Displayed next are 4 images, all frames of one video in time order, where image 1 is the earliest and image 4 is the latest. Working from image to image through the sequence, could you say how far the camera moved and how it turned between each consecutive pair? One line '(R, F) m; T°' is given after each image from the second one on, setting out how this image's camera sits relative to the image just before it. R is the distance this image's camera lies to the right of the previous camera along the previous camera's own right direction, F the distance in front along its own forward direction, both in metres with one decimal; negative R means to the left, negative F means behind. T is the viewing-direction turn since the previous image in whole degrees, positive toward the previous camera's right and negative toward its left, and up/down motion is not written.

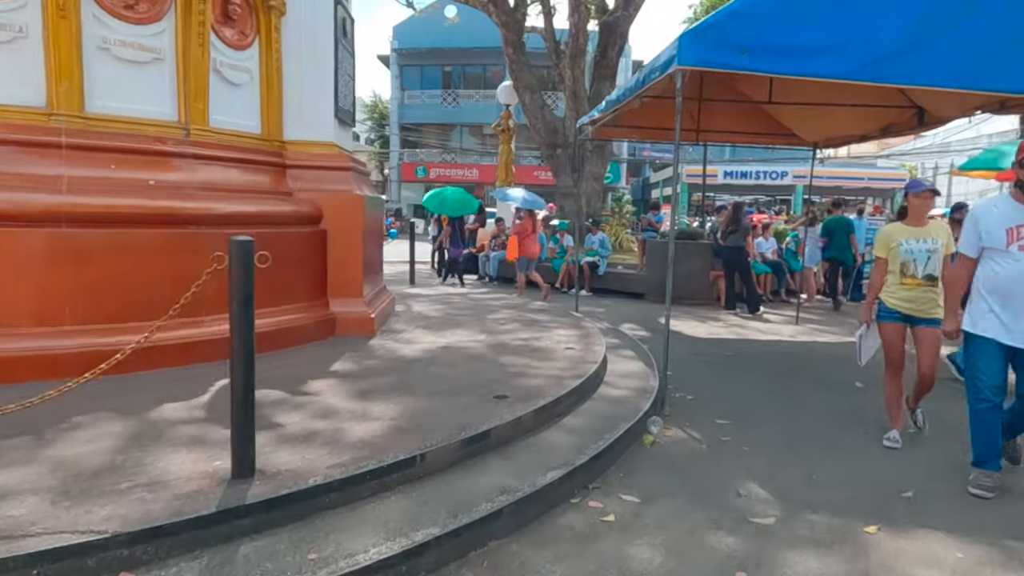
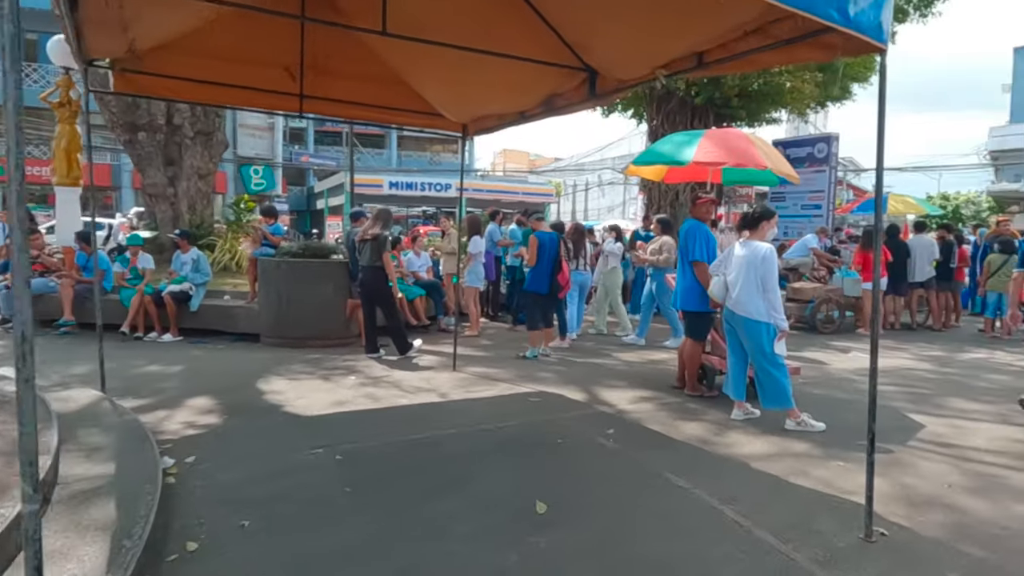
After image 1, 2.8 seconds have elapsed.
(+1.6, +3.2) m; +27°
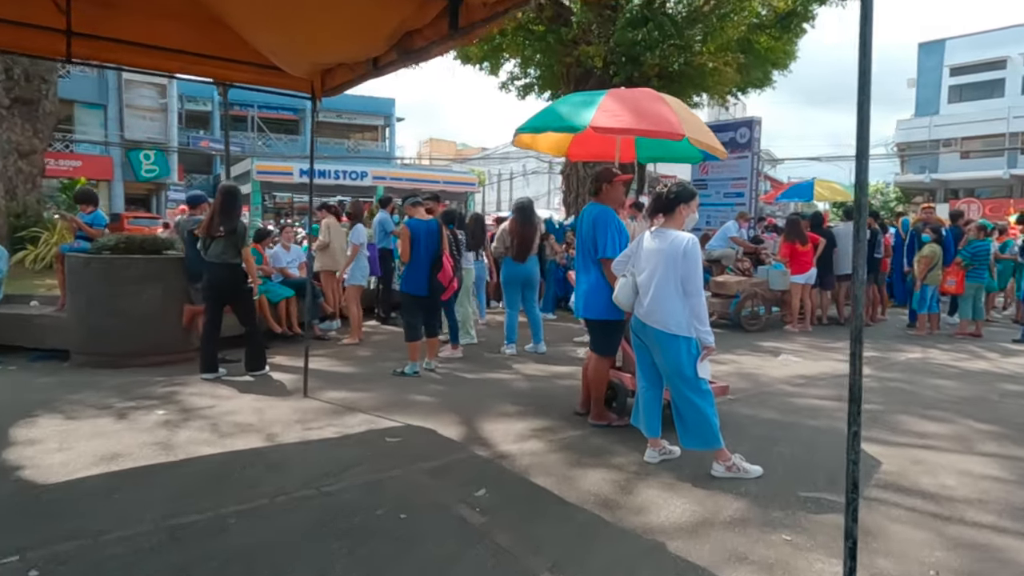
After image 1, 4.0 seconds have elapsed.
(+0.6, +1.5) m; +6°
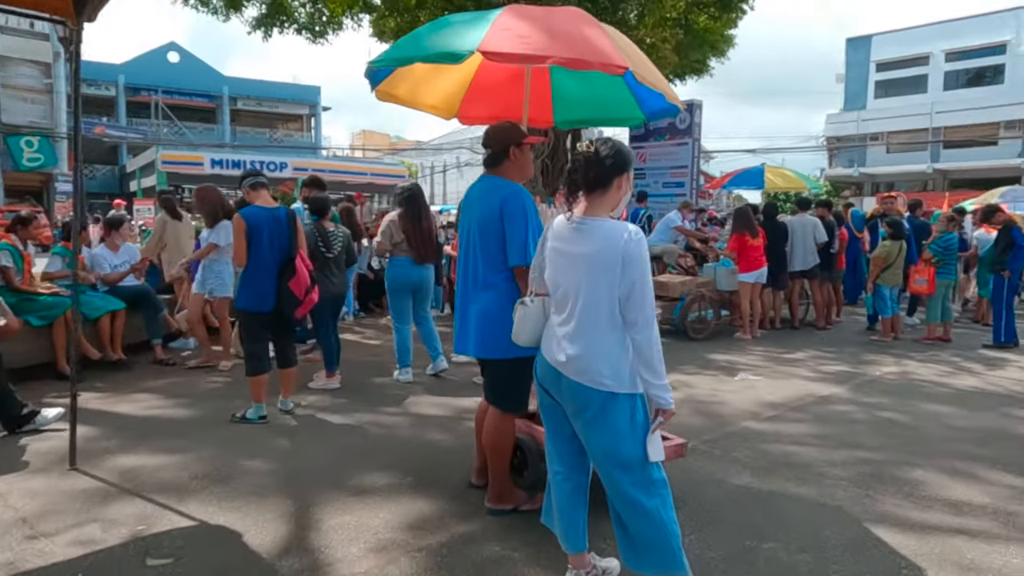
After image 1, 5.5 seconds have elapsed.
(+0.5, +1.8) m; +5°
